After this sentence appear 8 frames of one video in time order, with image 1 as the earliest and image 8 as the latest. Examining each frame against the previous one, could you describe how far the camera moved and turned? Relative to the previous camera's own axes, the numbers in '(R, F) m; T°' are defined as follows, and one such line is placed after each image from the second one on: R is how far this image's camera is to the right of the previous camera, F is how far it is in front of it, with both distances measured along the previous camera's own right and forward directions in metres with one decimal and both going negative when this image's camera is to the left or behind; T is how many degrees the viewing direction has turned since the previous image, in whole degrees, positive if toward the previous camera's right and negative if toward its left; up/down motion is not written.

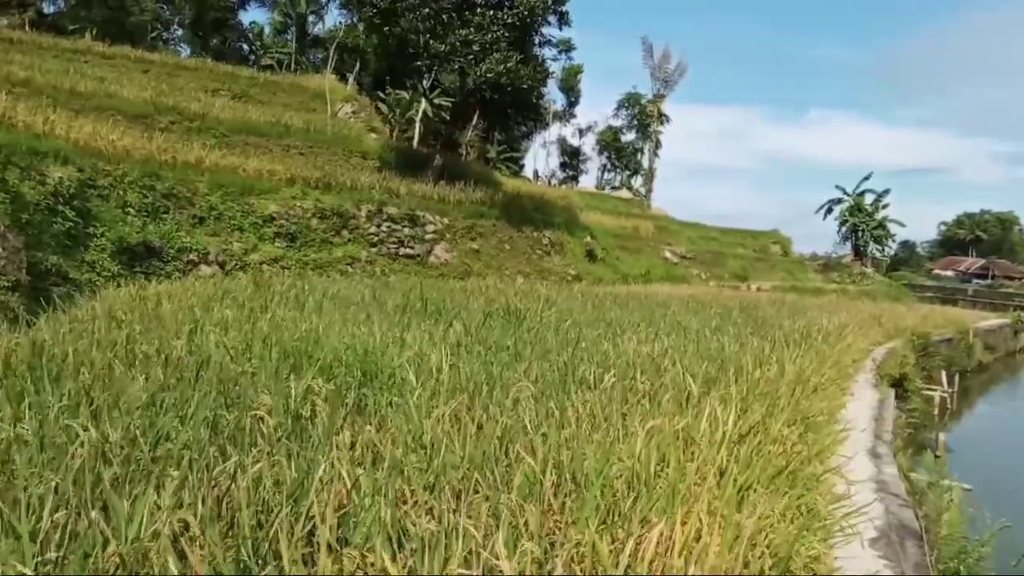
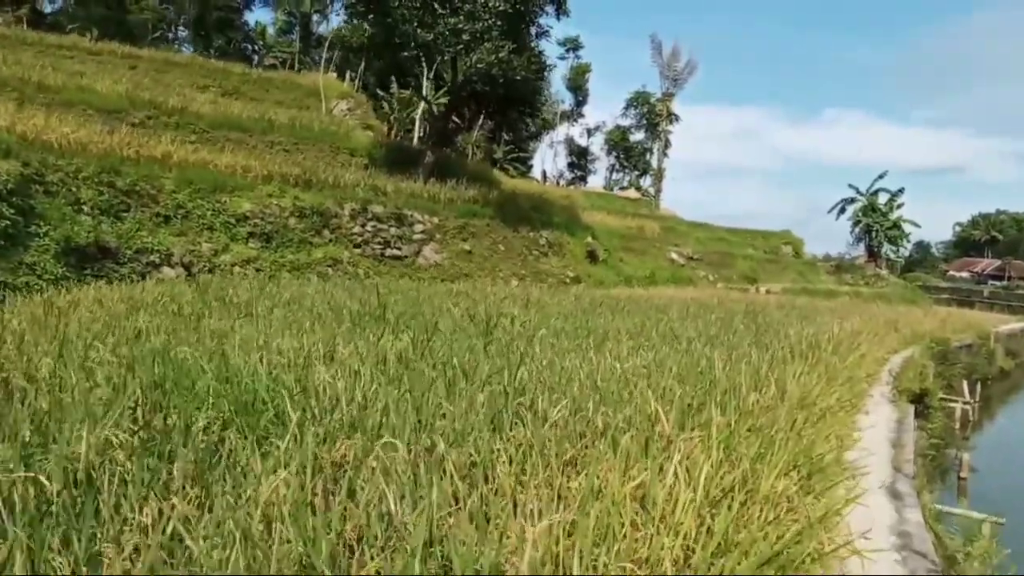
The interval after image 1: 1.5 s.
(+0.3, +0.7) m; -1°
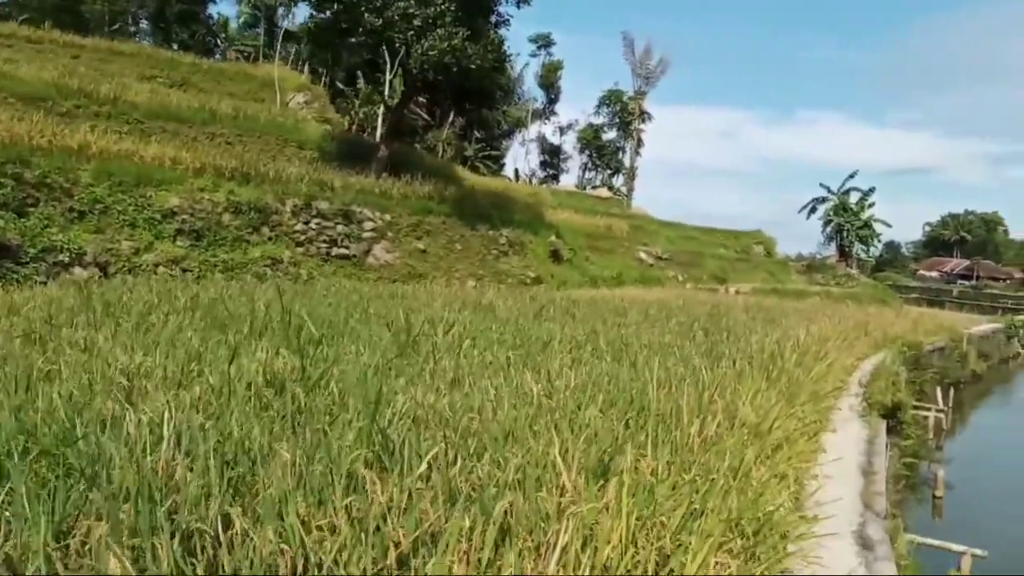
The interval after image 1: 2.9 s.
(+0.3, +0.6) m; +2°
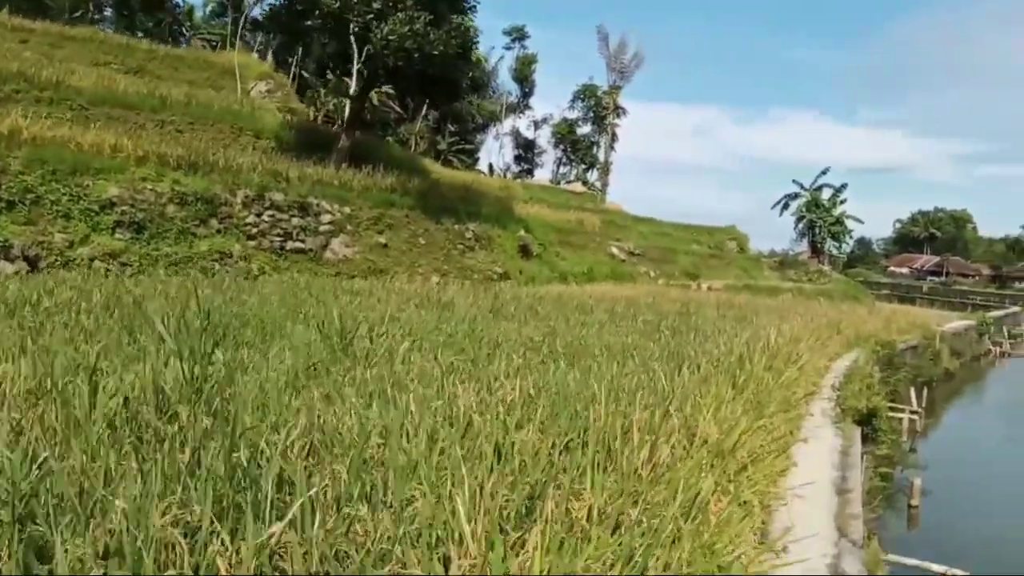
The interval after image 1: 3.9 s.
(+0.2, +0.4) m; +2°
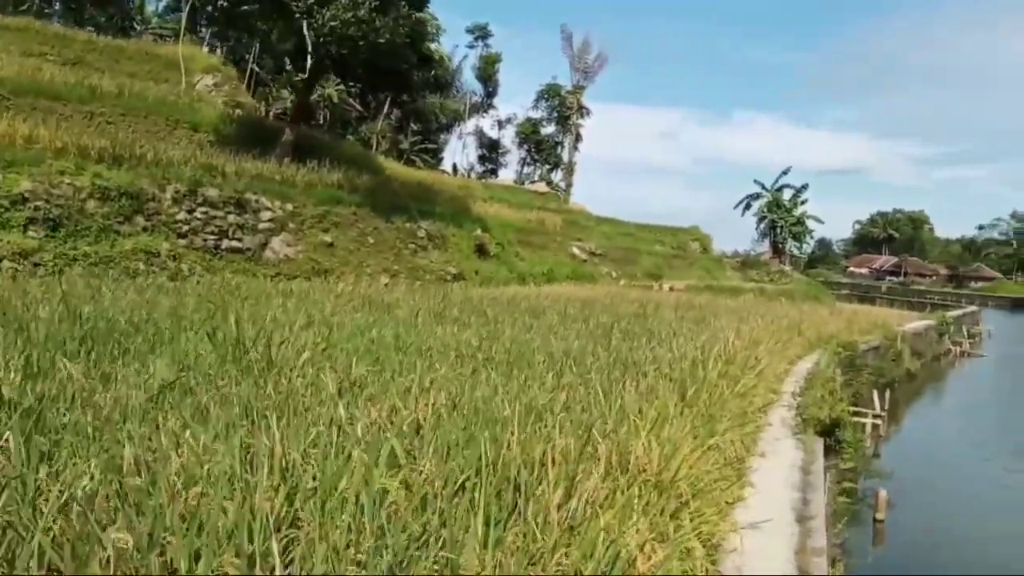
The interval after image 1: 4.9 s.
(+0.2, +0.5) m; +2°
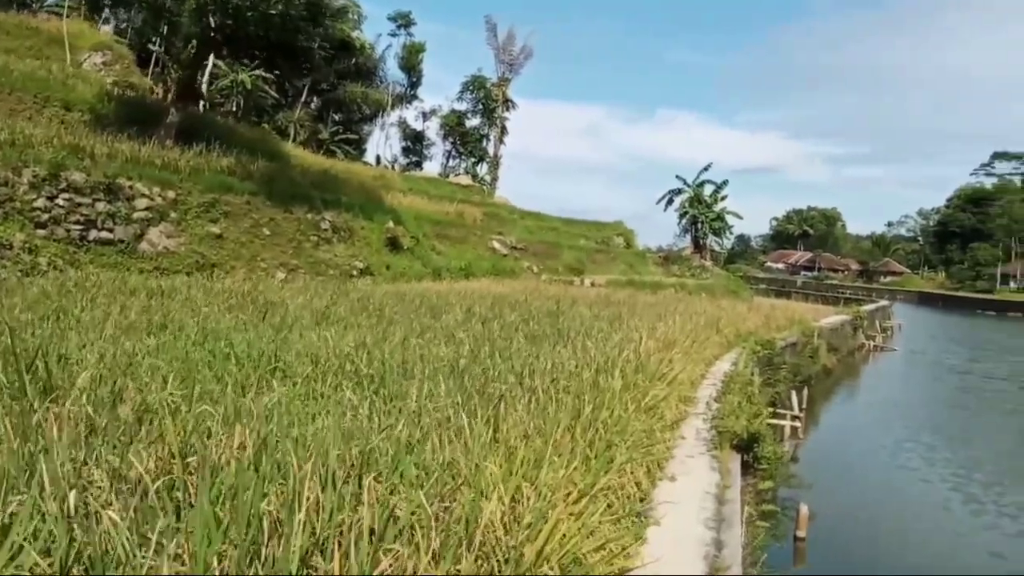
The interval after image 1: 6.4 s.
(+0.3, +0.6) m; +5°
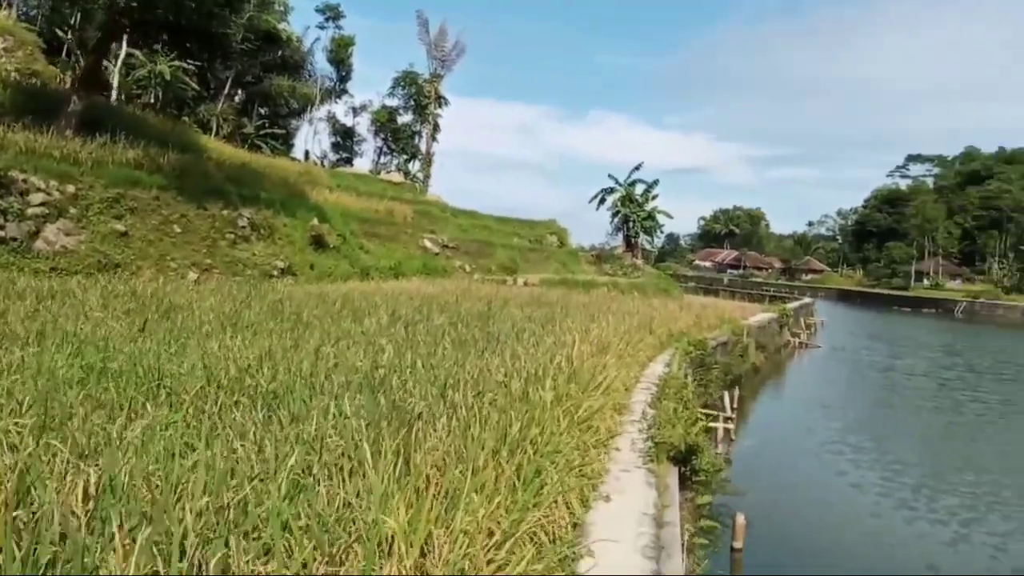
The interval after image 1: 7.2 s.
(+0.1, +0.3) m; +5°
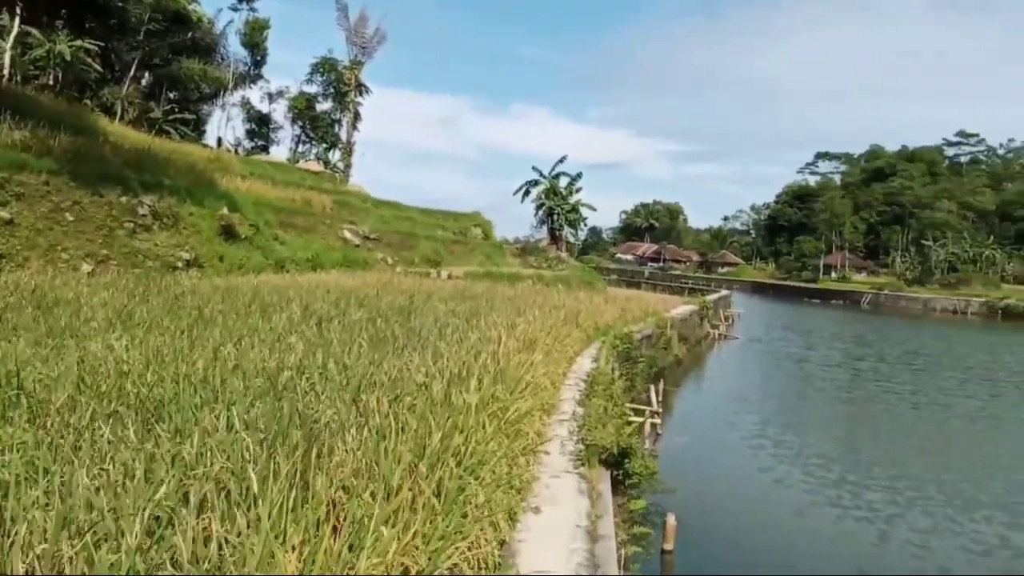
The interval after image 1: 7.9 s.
(0.0, +0.3) m; +6°
